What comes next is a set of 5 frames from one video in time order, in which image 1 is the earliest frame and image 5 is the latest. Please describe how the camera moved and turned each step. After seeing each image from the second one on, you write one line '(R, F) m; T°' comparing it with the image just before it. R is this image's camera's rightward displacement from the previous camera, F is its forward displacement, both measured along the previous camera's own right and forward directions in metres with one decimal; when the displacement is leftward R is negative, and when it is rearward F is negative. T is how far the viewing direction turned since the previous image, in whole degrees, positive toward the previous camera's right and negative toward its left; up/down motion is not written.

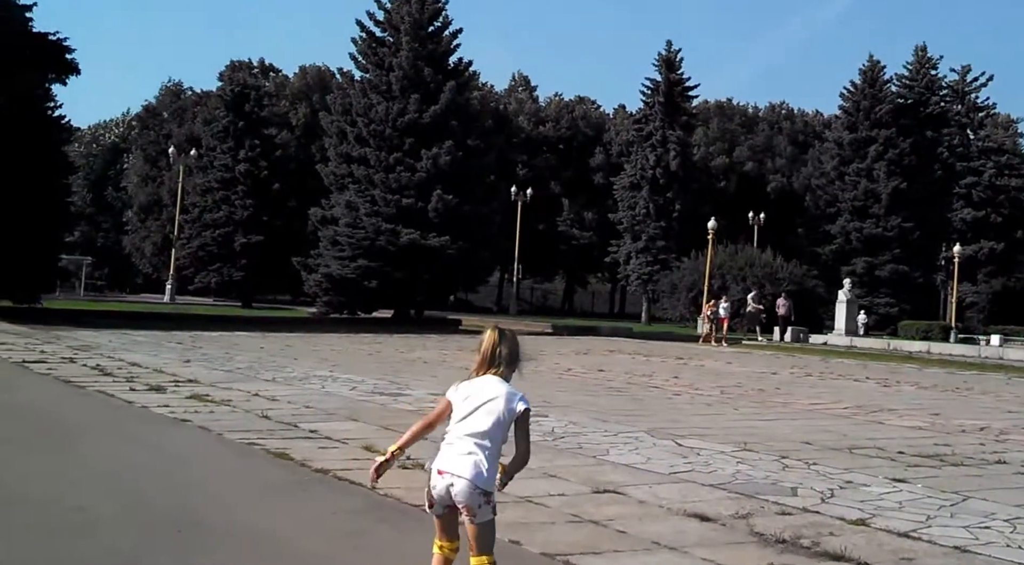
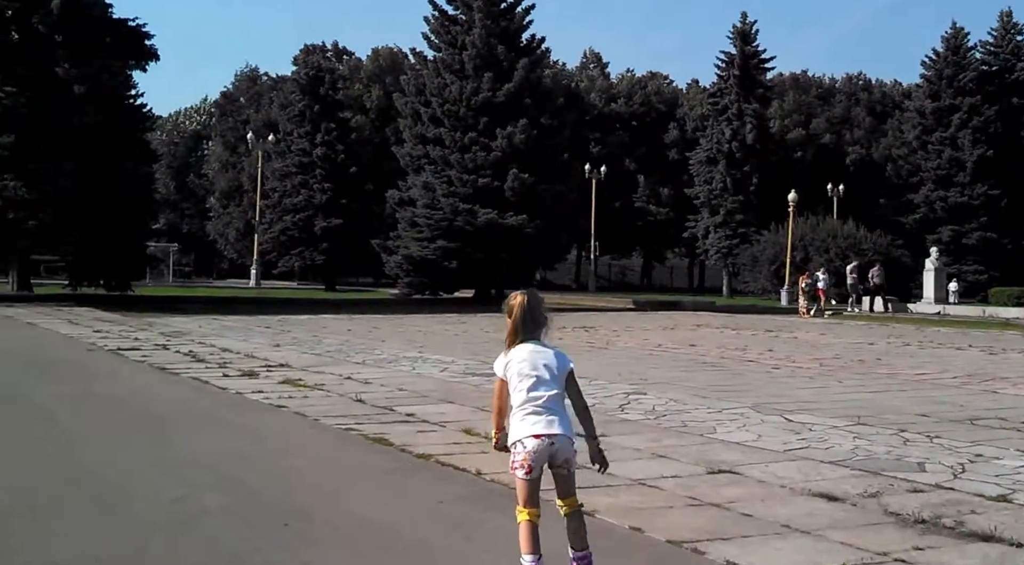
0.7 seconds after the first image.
(-0.2, +0.3) m; -3°
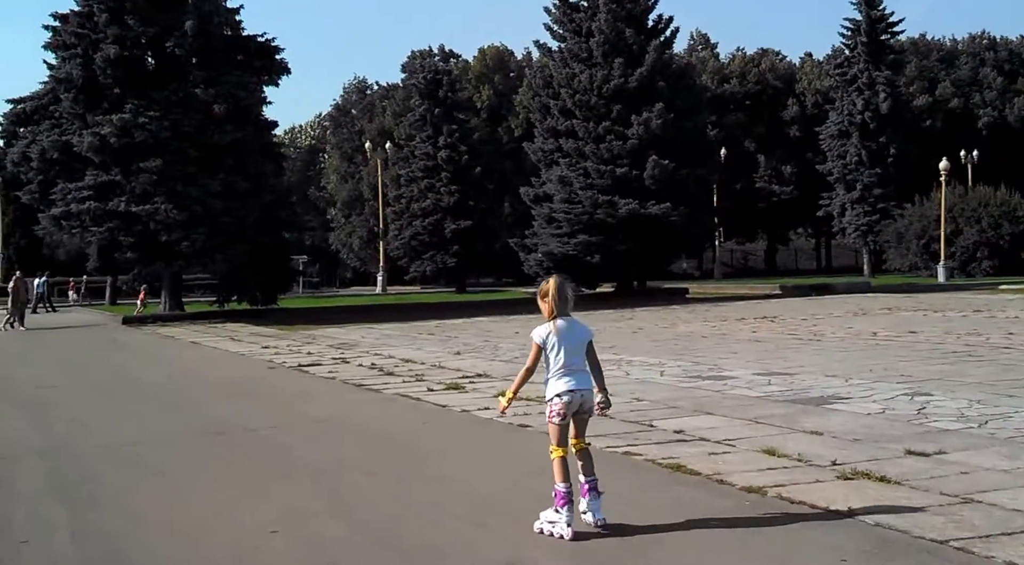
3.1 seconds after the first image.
(-1.4, +1.3) m; -5°
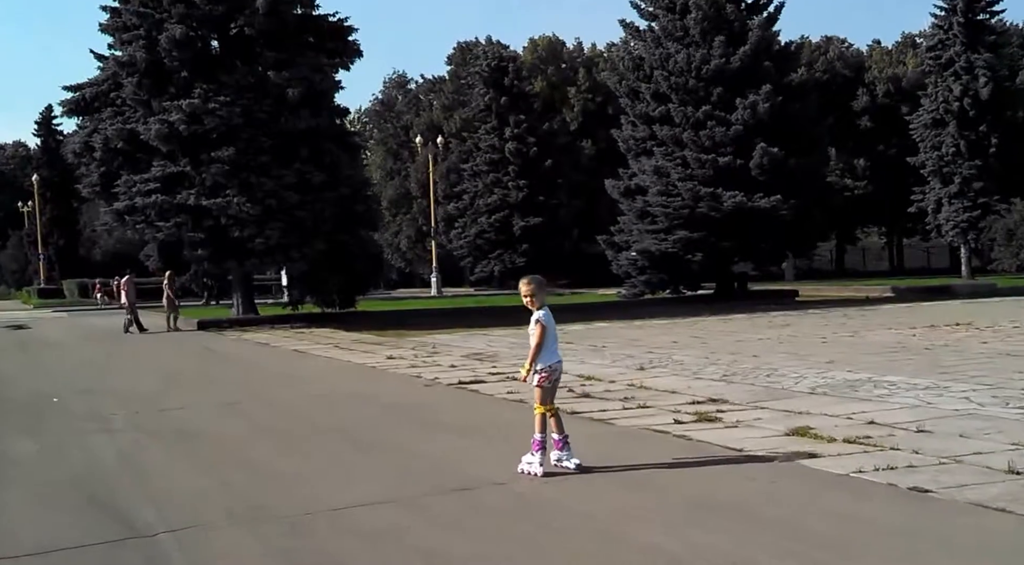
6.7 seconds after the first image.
(-2.4, +2.9) m; -1°
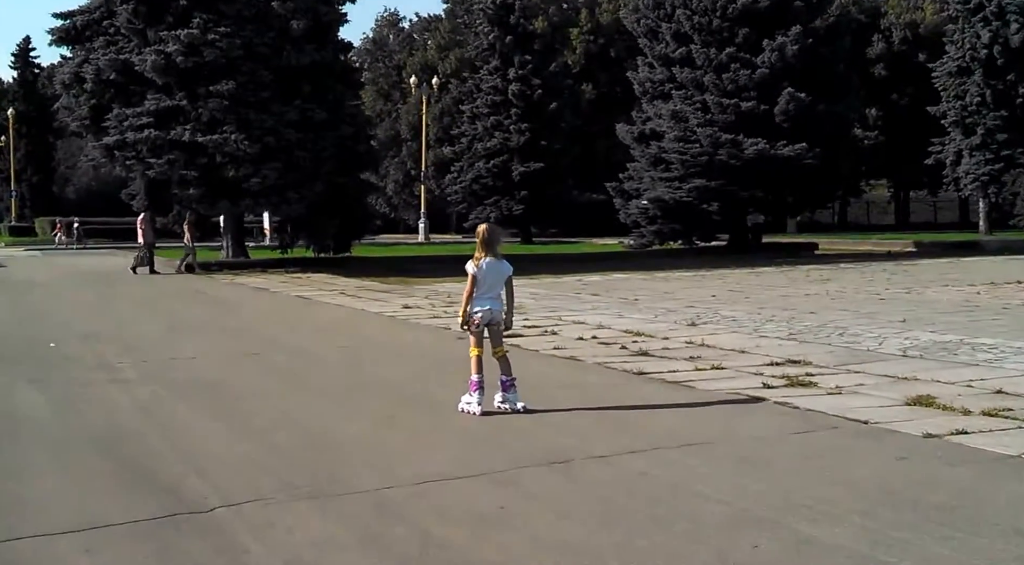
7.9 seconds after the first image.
(-0.7, +1.5) m; +1°
